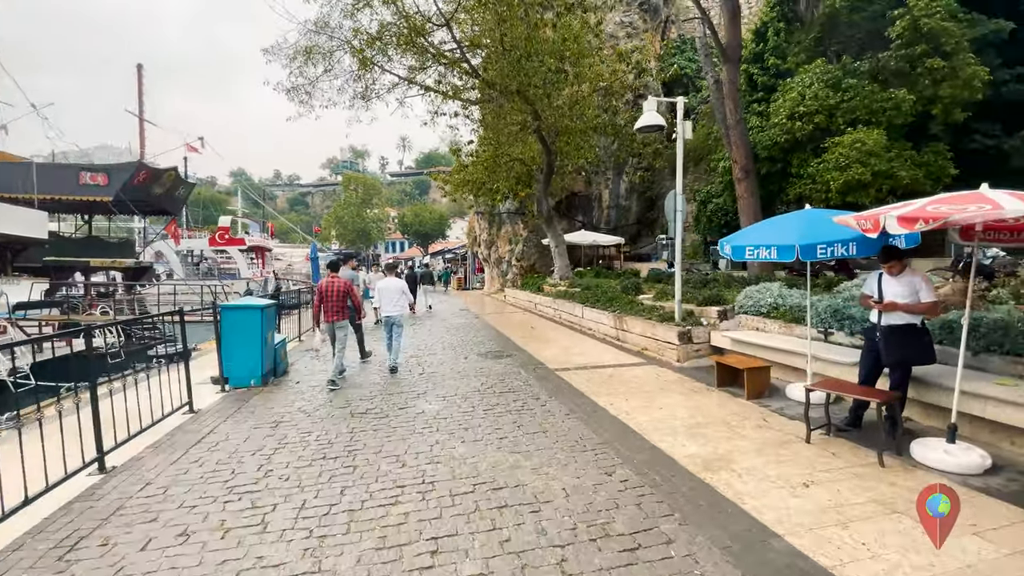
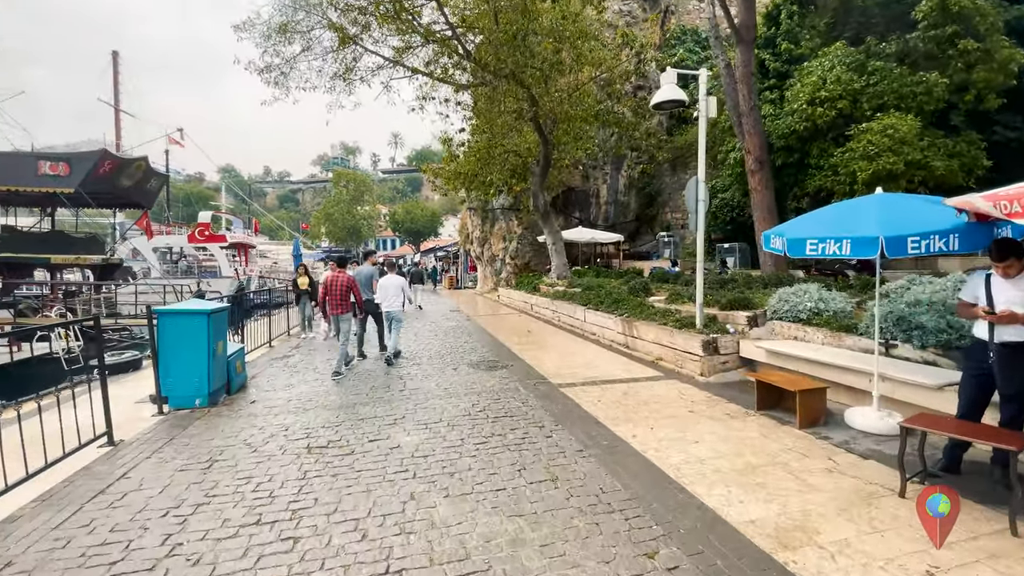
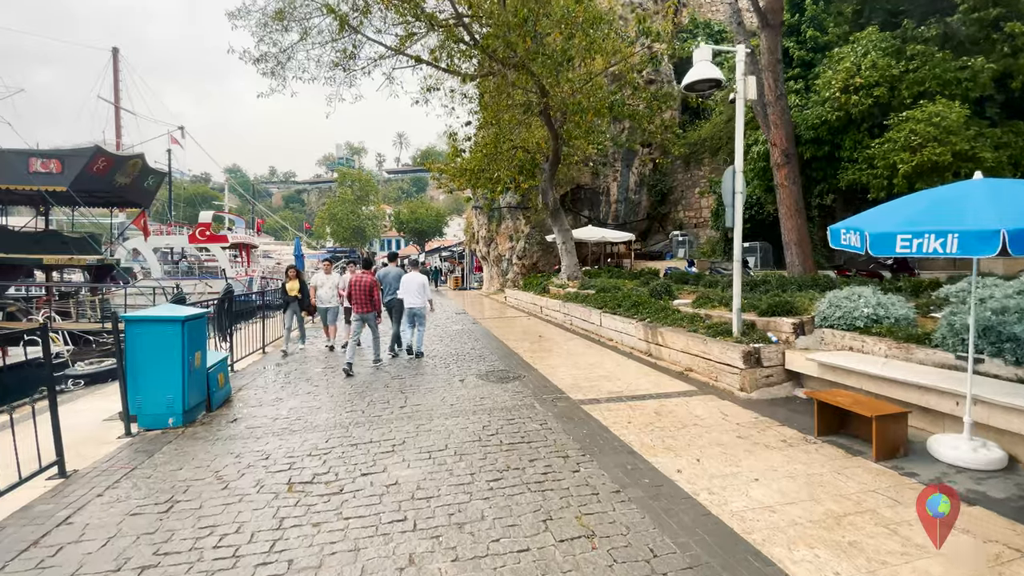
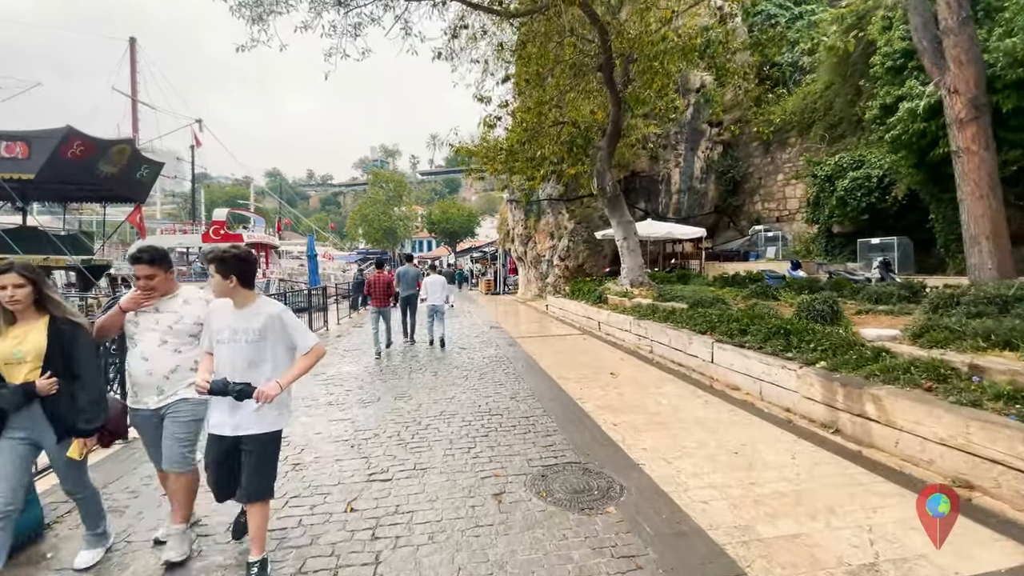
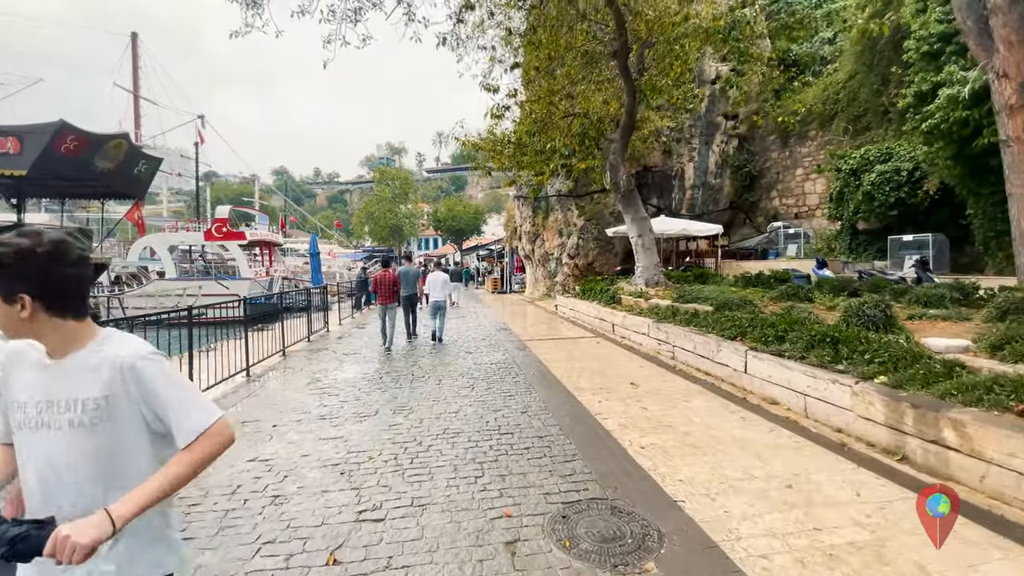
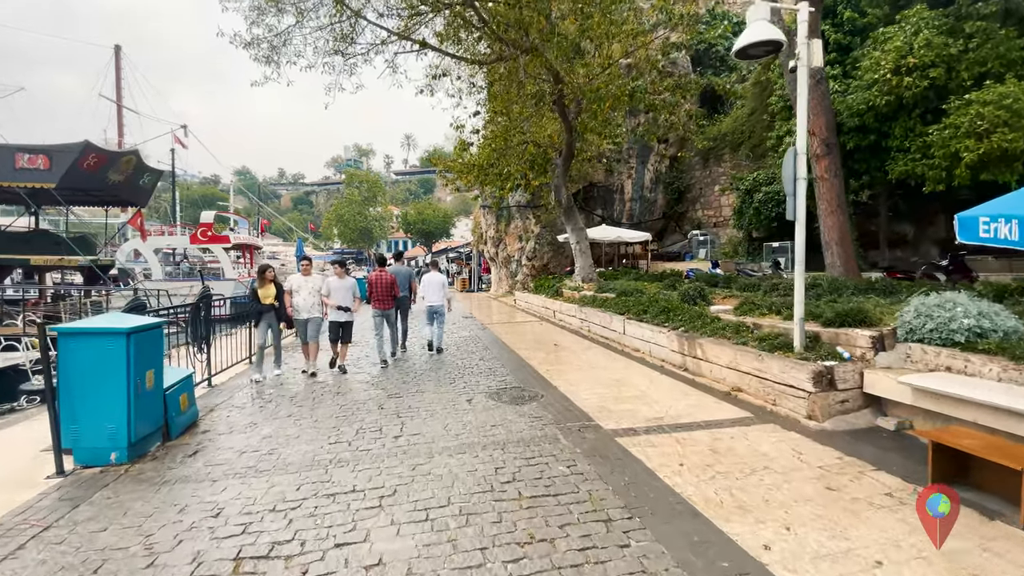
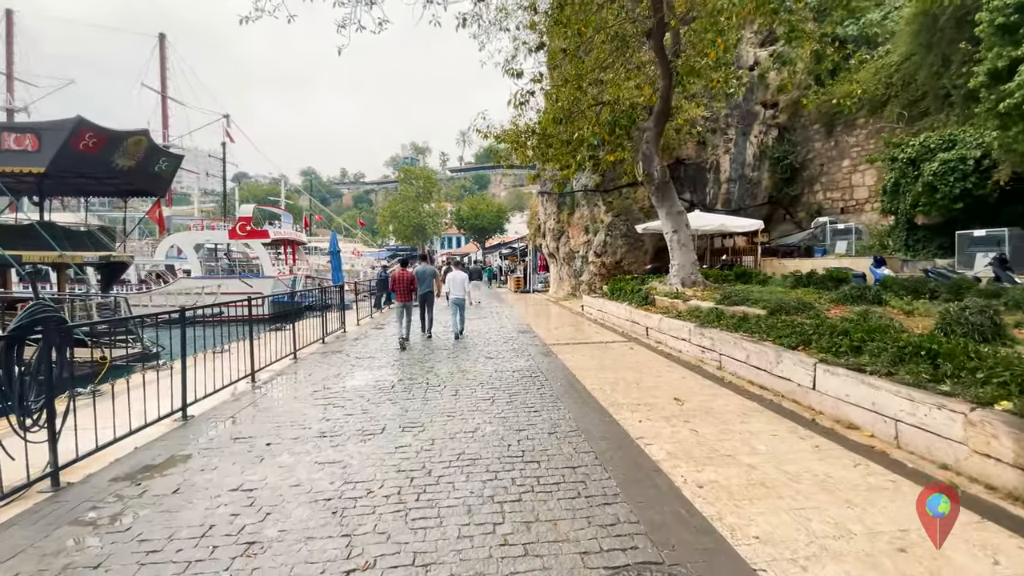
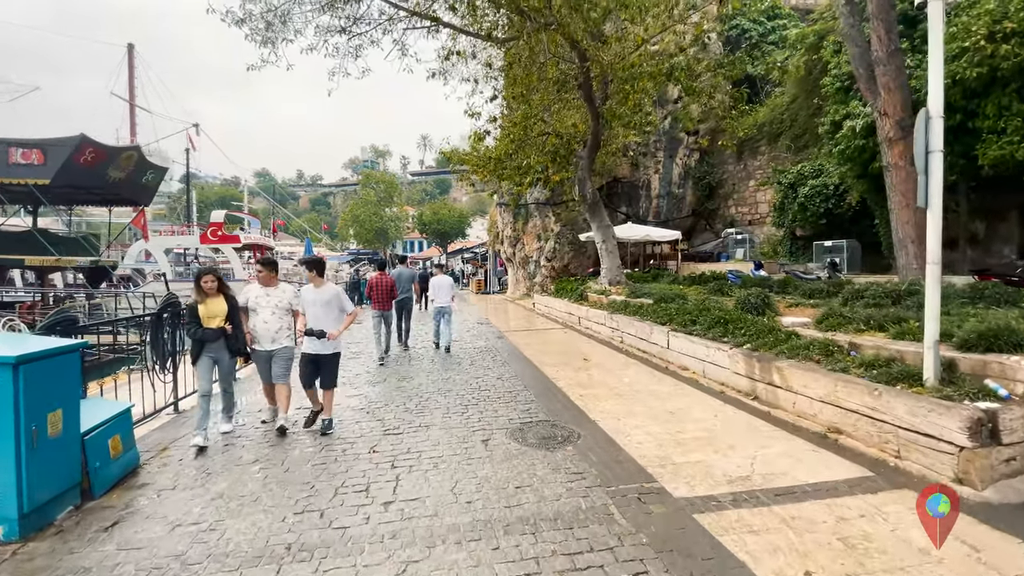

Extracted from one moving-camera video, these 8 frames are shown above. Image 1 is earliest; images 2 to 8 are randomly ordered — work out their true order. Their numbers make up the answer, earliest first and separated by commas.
2, 3, 6, 8, 4, 5, 7
